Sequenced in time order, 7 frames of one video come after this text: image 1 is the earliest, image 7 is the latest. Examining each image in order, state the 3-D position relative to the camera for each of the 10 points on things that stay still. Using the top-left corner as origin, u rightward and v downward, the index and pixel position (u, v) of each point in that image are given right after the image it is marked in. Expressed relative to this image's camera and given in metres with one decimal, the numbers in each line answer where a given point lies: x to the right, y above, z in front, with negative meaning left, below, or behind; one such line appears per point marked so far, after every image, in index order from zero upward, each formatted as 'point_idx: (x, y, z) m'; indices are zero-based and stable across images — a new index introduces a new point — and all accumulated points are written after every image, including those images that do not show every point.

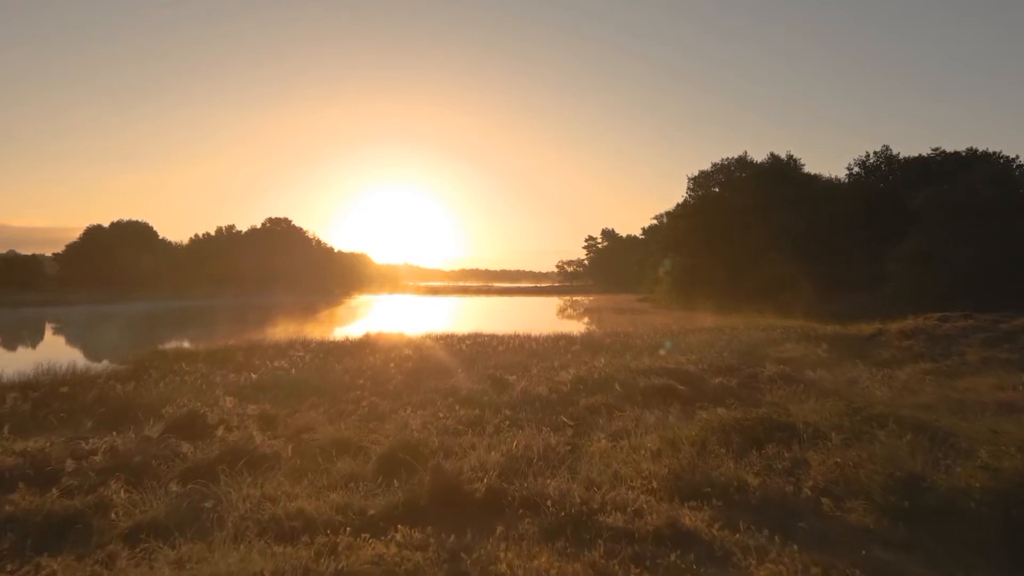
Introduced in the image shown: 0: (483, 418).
0: (-0.4, -1.7, +11.4) m
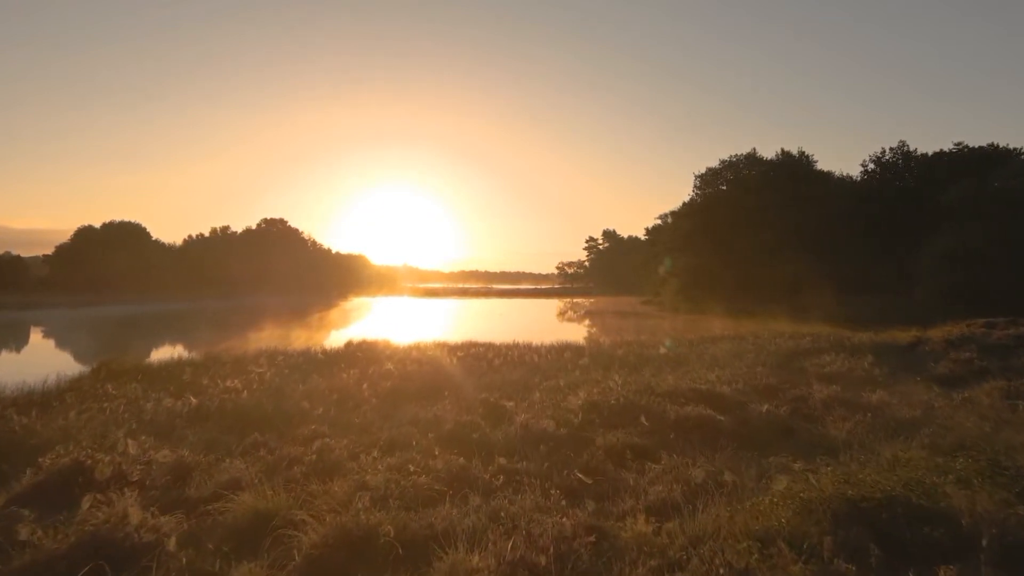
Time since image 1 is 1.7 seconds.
0: (-0.4, -1.8, +8.5) m
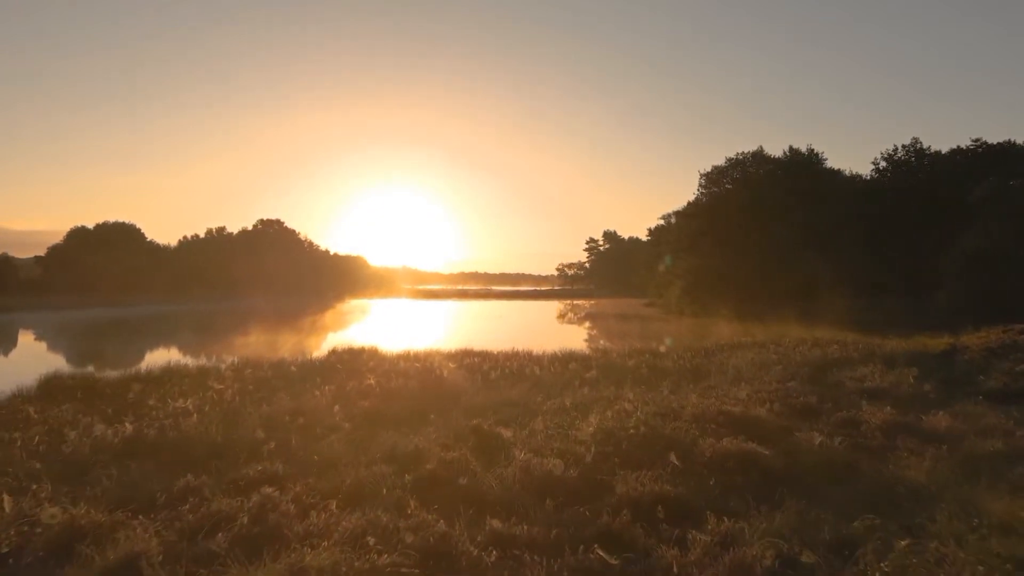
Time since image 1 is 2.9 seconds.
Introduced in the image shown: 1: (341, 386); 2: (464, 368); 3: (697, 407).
0: (-0.4, -1.8, +6.3) m
1: (-3.0, -1.7, +15.4) m
2: (-1.0, -1.7, +18.2) m
3: (+2.6, -1.7, +12.4) m
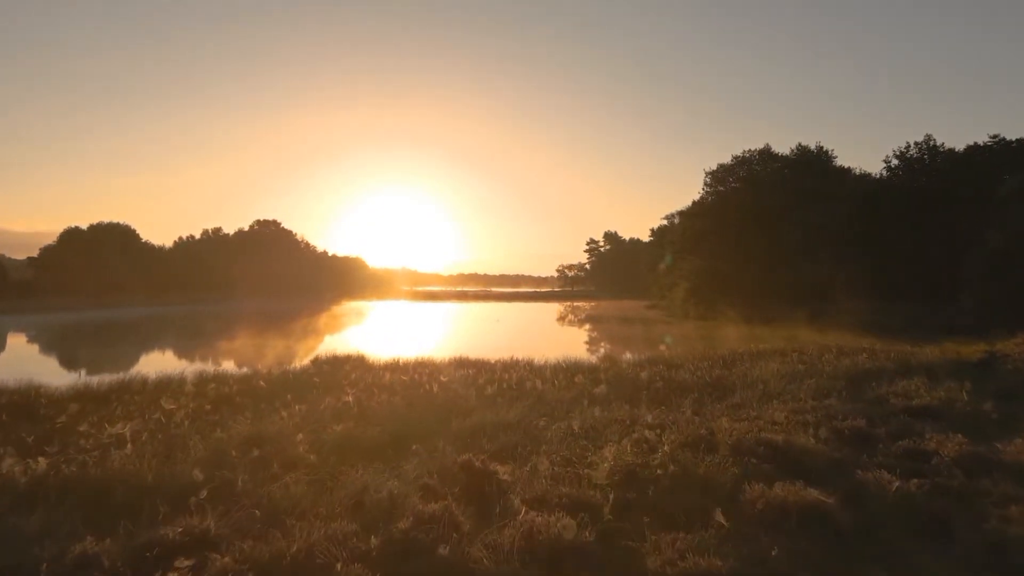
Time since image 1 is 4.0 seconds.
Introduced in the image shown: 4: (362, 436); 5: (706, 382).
0: (-0.4, -1.9, +4.3) m
1: (-3.0, -1.8, +13.4) m
2: (-1.0, -1.7, +16.2) m
3: (+2.6, -1.8, +10.4) m
4: (-1.9, -1.9, +10.9) m
5: (+3.6, -1.7, +16.0) m
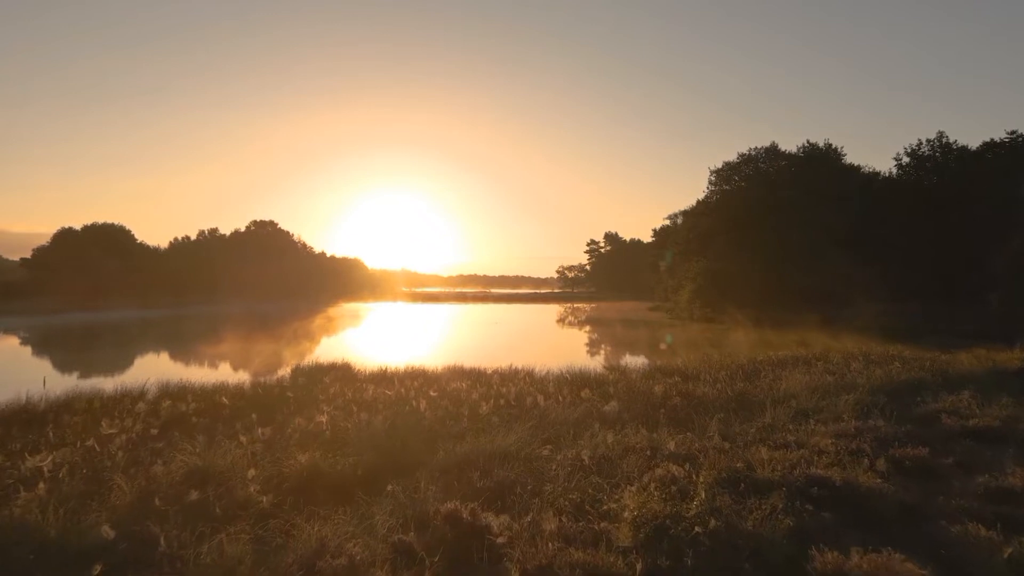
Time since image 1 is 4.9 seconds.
0: (-0.5, -1.9, +2.5) m
1: (-3.0, -1.8, +11.6) m
2: (-1.0, -1.8, +14.4) m
3: (+2.6, -1.8, +8.6) m
4: (-1.9, -1.9, +9.1) m
5: (+3.5, -1.8, +14.2) m
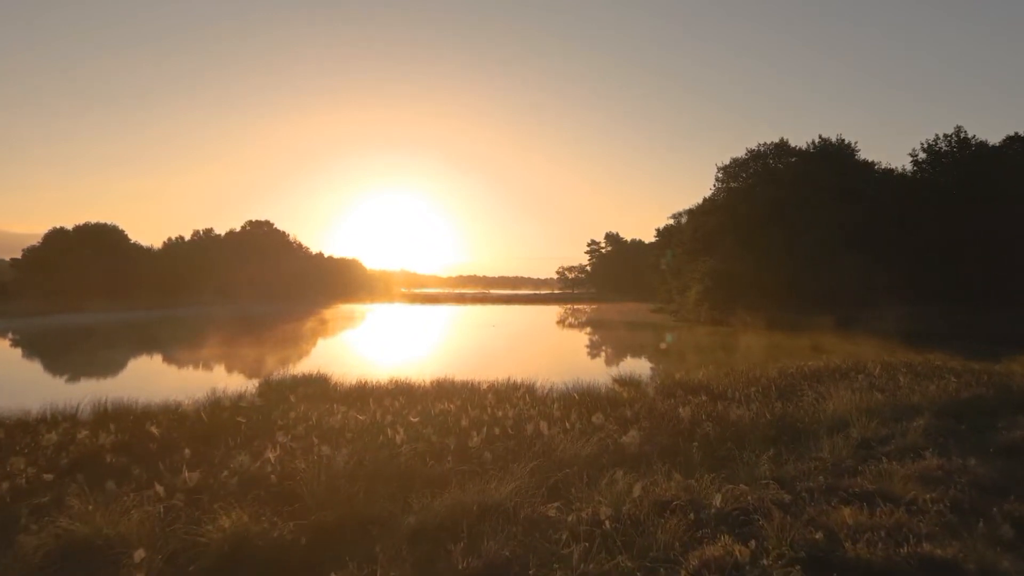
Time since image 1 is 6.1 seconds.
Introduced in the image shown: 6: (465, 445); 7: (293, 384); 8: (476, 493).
0: (-0.5, -2.0, +0.1) m
1: (-3.1, -1.9, +9.1) m
2: (-1.1, -1.8, +12.0) m
3: (+2.5, -1.8, +6.1) m
4: (-2.0, -2.0, +6.6) m
5: (+3.5, -1.8, +11.8) m
6: (-0.6, -1.9, +10.4) m
7: (-4.3, -1.8, +16.6) m
8: (-0.3, -1.9, +8.0) m
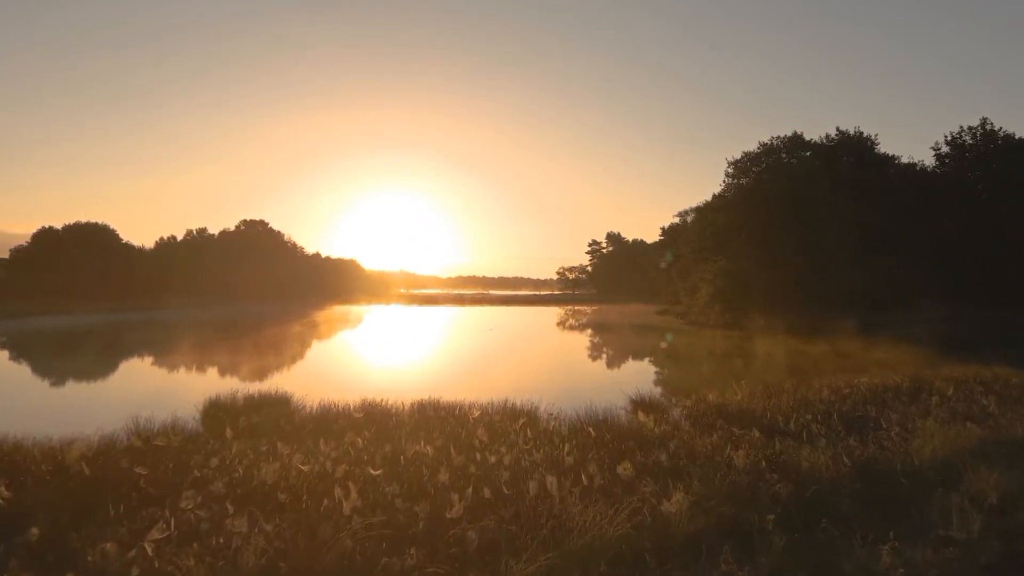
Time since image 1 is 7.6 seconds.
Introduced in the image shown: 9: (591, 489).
0: (-0.5, -2.0, -3.0) m
1: (-3.1, -1.9, +6.1) m
2: (-1.1, -1.9, +8.9) m
3: (+2.5, -1.9, +3.1) m
4: (-2.0, -2.0, +3.6) m
5: (+3.5, -1.9, +8.7) m
6: (-0.6, -1.9, +7.3) m
7: (-4.3, -1.9, +13.5) m
8: (-0.4, -1.9, +4.9) m
9: (+0.7, -1.9, +8.2) m
